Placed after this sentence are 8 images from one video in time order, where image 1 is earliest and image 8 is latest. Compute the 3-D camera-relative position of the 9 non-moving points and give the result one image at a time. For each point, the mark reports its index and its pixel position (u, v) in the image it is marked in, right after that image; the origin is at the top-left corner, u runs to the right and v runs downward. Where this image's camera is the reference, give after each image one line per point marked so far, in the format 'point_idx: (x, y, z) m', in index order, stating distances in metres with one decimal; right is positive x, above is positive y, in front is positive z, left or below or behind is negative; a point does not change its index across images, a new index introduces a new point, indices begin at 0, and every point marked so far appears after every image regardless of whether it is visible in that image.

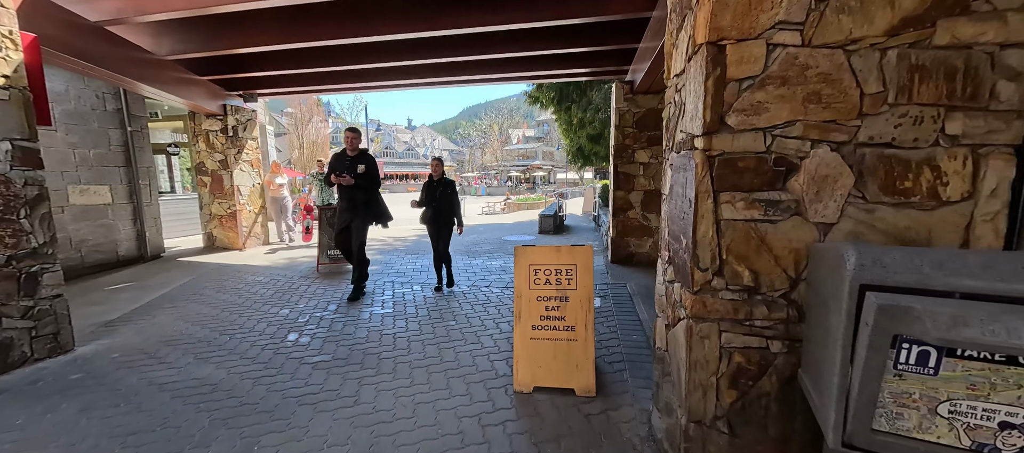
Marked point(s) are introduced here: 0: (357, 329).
0: (-1.4, -0.9, +3.4) m
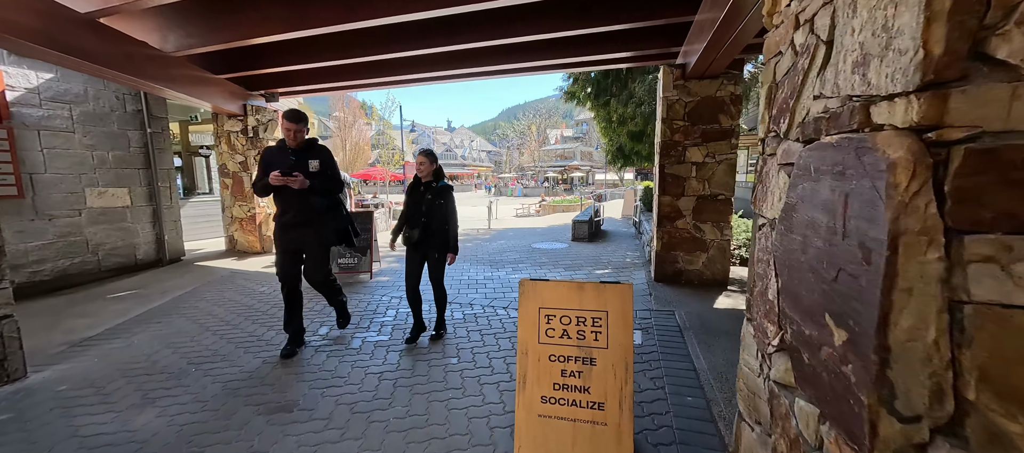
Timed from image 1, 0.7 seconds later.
0: (-1.3, -1.0, +2.8) m
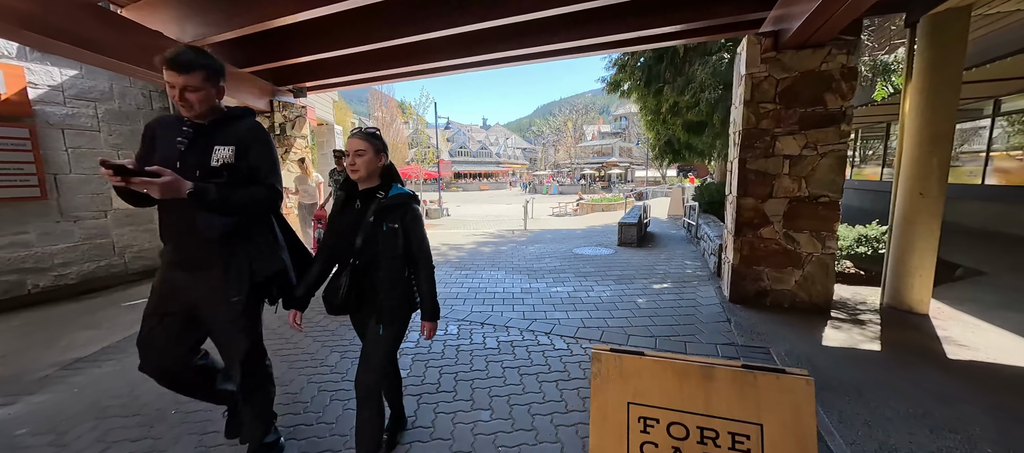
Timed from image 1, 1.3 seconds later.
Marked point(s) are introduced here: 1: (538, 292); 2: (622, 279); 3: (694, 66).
0: (-1.0, -1.1, +2.2) m
1: (+0.3, -0.8, +4.5) m
2: (+1.5, -0.7, +5.0) m
3: (+3.3, +2.9, +6.6) m
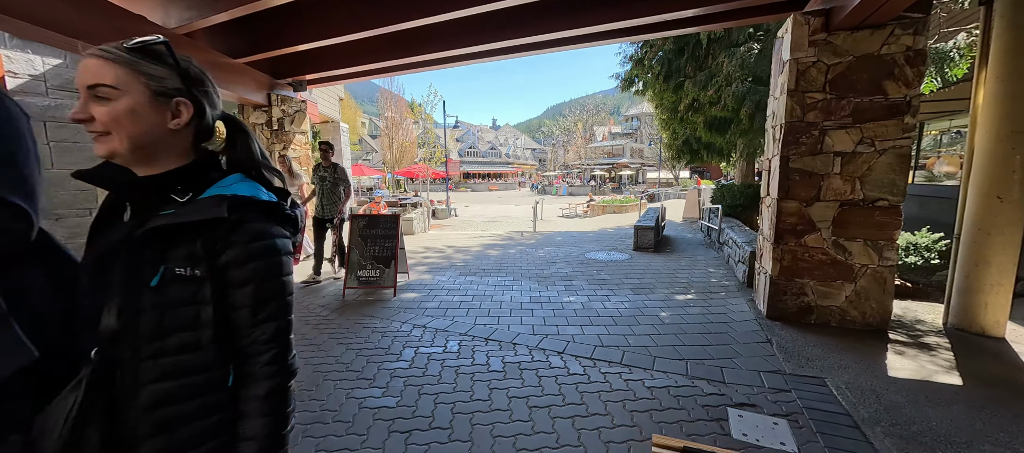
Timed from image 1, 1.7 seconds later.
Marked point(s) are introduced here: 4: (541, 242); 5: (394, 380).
0: (-1.0, -1.1, +1.9) m
1: (+0.4, -0.9, +4.1) m
2: (+1.6, -0.8, +4.6) m
3: (+3.5, +2.8, +6.2) m
4: (+0.7, -0.4, +8.3) m
5: (-0.8, -1.0, +2.5) m
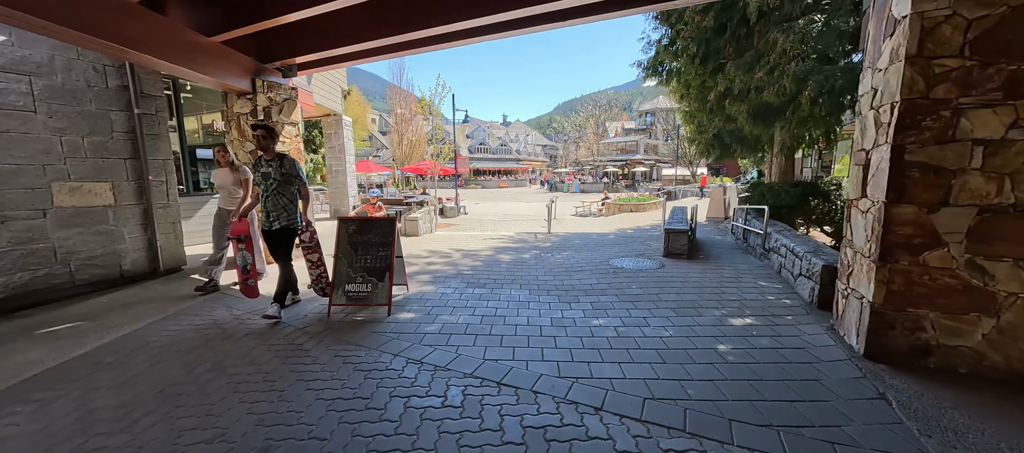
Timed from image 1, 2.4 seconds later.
0: (-0.9, -1.2, +1.2) m
1: (+0.6, -0.9, +3.4) m
2: (+1.8, -0.8, +3.8) m
3: (+3.7, +2.8, +5.3) m
4: (+0.9, -0.4, +7.6) m
5: (-0.7, -1.1, +1.8) m
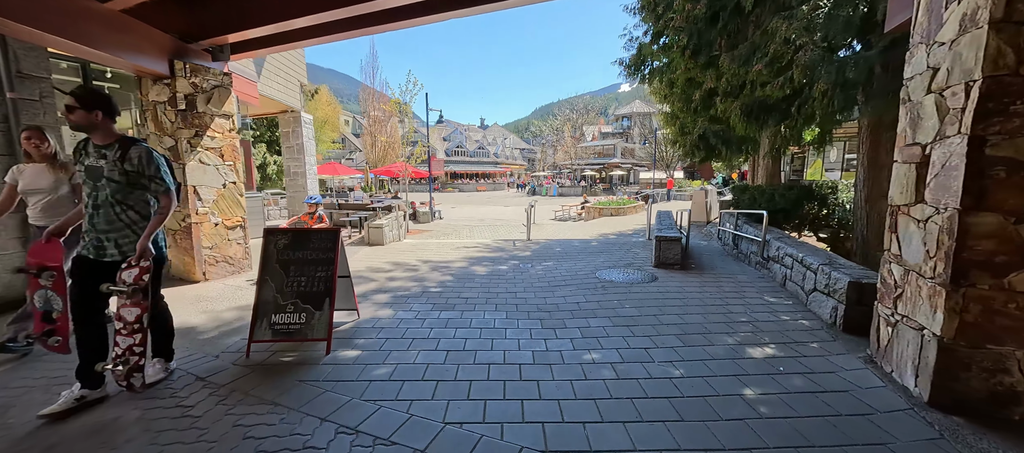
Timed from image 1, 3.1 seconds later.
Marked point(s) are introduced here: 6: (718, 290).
0: (-1.0, -1.3, +0.4) m
1: (+0.4, -1.0, +2.7) m
2: (+1.5, -0.9, +3.2) m
3: (+3.3, +2.7, +4.8) m
4: (+0.5, -0.5, +6.9) m
5: (-0.8, -1.2, +1.1) m
6: (+2.5, -0.8, +4.4) m
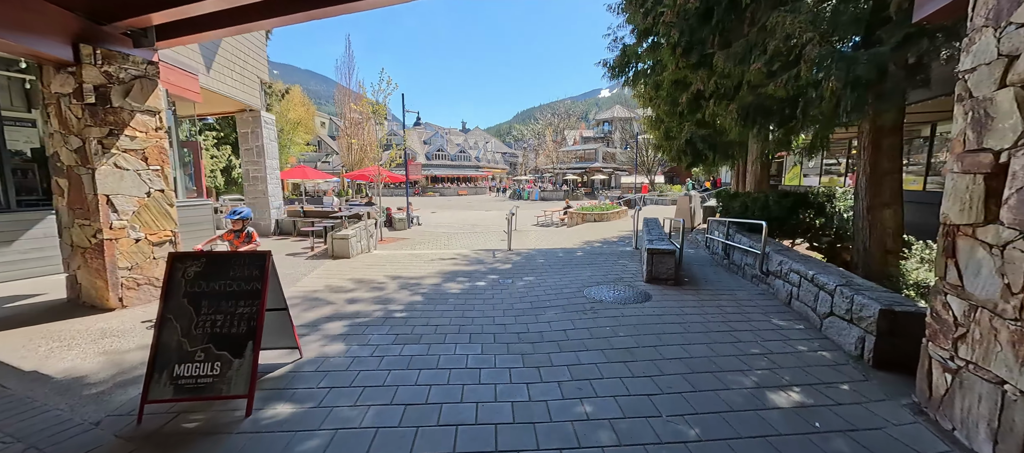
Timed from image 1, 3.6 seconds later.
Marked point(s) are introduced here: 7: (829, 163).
0: (-1.0, -1.4, -0.2) m
1: (+0.2, -1.2, +2.2) m
2: (+1.4, -1.1, +2.7) m
3: (+3.1, +2.5, +4.5) m
4: (+0.1, -0.7, +6.4) m
5: (-0.9, -1.3, +0.4) m
6: (+2.2, -0.9, +4.0) m
7: (+12.1, +2.4, +14.1) m
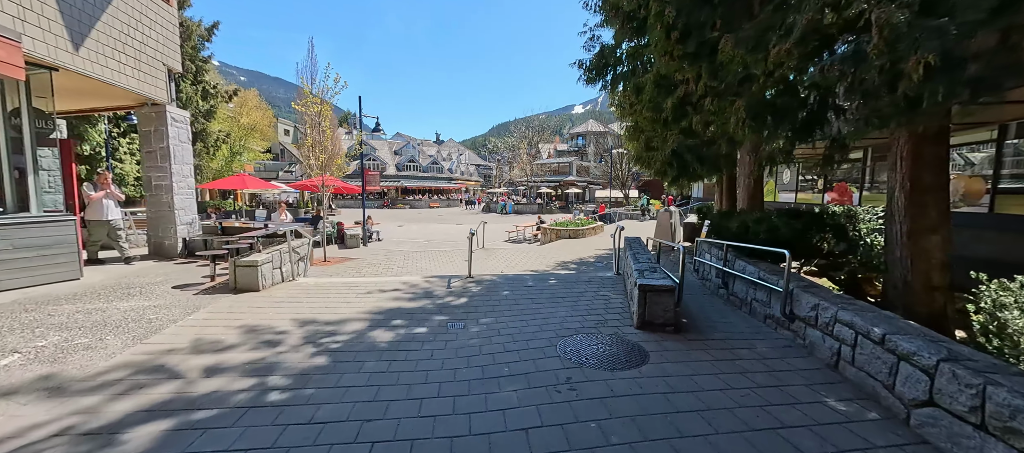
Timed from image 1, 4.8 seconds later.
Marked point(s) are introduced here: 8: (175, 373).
0: (-1.2, -1.5, -1.6) m
1: (-0.1, -1.4, +0.9) m
2: (+1.0, -1.3, +1.5) m
3: (+2.6, +2.2, +3.5) m
4: (-0.5, -1.0, +5.1) m
5: (-1.1, -1.5, -0.9) m
6: (+1.8, -1.2, +2.8) m
7: (+11.0, +1.8, +13.7) m
8: (-2.7, -1.1, +2.9) m
